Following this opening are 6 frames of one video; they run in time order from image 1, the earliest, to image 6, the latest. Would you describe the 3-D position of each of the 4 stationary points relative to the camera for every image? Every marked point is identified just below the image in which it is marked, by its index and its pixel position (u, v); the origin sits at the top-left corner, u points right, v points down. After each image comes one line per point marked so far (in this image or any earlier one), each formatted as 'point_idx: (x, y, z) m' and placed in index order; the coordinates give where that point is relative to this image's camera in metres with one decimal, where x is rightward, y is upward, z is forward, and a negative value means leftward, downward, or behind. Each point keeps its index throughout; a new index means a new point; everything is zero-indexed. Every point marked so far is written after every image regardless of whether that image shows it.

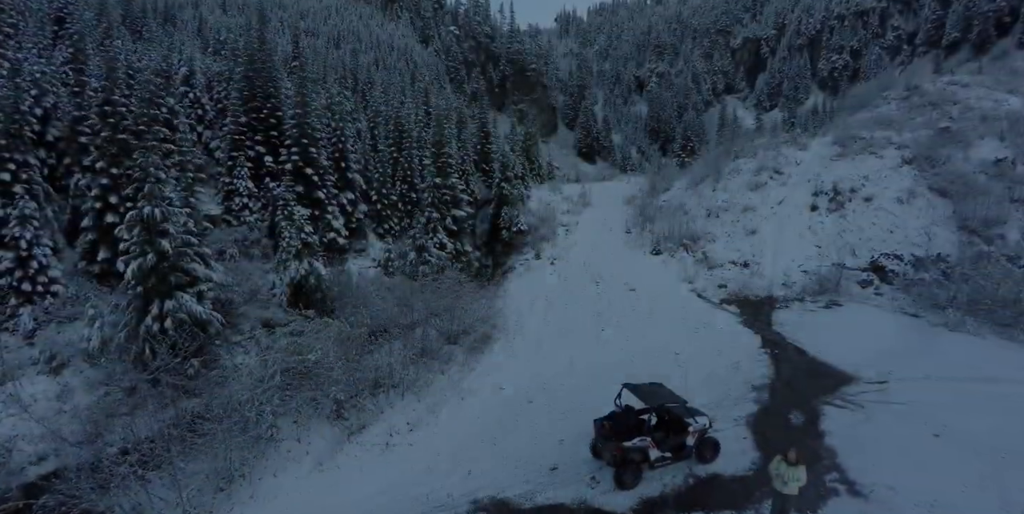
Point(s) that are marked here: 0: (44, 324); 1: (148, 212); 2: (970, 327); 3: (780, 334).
0: (-14.9, -2.3, +18.9) m
1: (-10.6, +1.2, +17.2) m
2: (+14.4, -2.3, +18.6) m
3: (+8.7, -2.6, +19.3) m
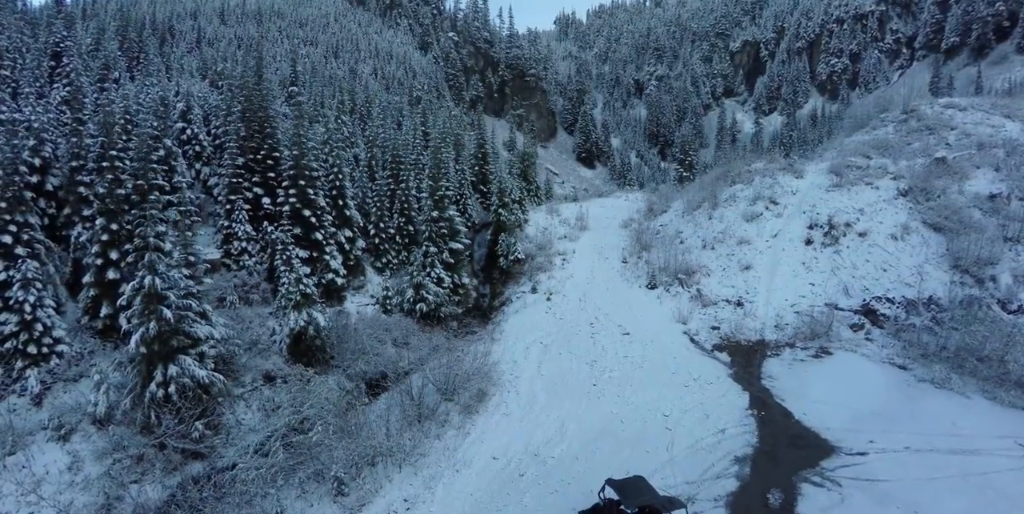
0: (-15.1, -4.3, +19.3) m
1: (-10.9, -0.8, +17.5) m
2: (+14.2, -4.1, +18.9) m
3: (+8.5, -4.5, +19.6) m
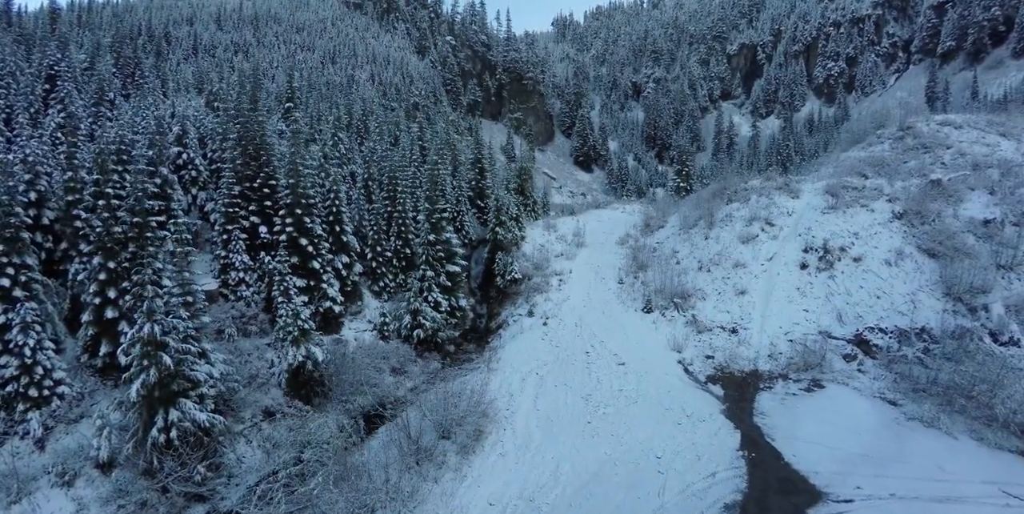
0: (-15.2, -5.6, +19.4) m
1: (-11.0, -2.2, +17.7) m
2: (+14.1, -5.4, +19.2) m
3: (+8.4, -5.8, +19.9) m
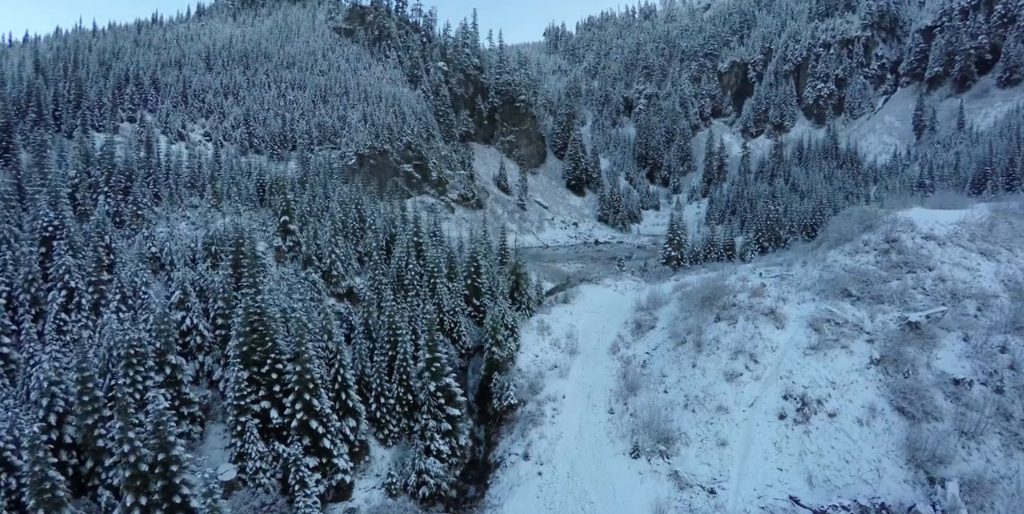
0: (-15.2, -15.0, +21.9) m
1: (-11.0, -11.5, +20.0) m
2: (+14.1, -14.4, +21.9) m
3: (+8.3, -14.8, +22.6) m
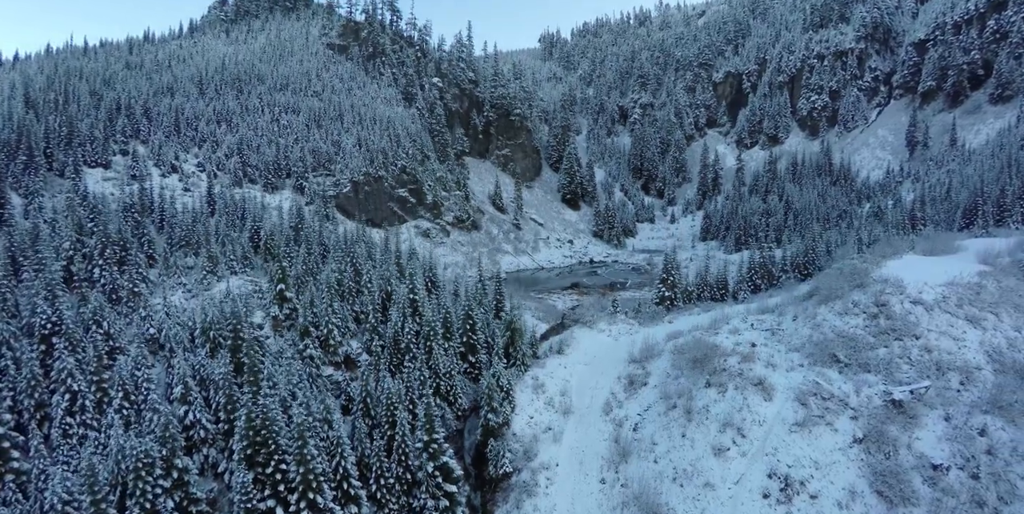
0: (-15.4, -20.5, +23.3) m
1: (-11.3, -17.1, +21.3) m
2: (+13.9, -19.6, +23.4) m
3: (+8.1, -20.1, +24.0) m
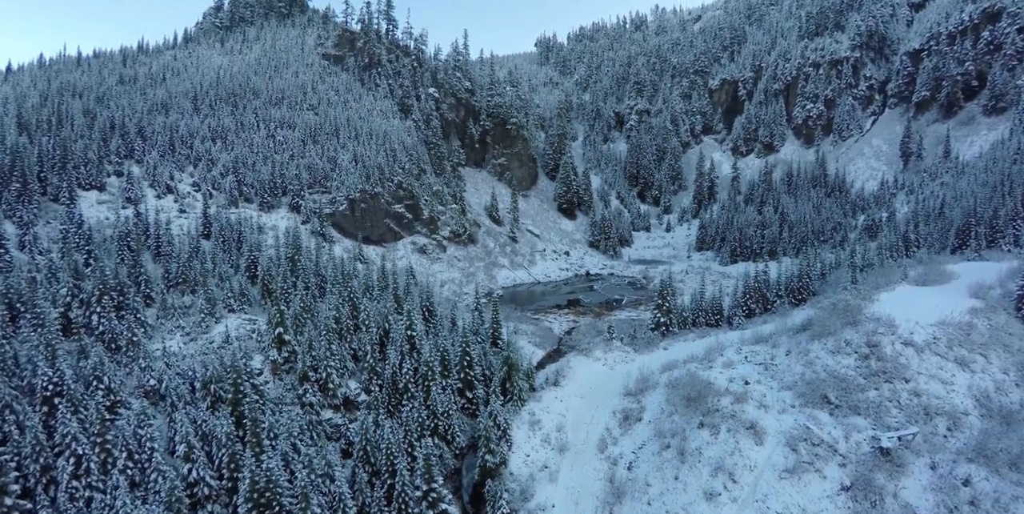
0: (-15.5, -24.1, +24.2) m
1: (-11.4, -20.7, +22.2) m
2: (+13.8, -23.1, +24.4) m
3: (+8.0, -23.5, +25.1) m
